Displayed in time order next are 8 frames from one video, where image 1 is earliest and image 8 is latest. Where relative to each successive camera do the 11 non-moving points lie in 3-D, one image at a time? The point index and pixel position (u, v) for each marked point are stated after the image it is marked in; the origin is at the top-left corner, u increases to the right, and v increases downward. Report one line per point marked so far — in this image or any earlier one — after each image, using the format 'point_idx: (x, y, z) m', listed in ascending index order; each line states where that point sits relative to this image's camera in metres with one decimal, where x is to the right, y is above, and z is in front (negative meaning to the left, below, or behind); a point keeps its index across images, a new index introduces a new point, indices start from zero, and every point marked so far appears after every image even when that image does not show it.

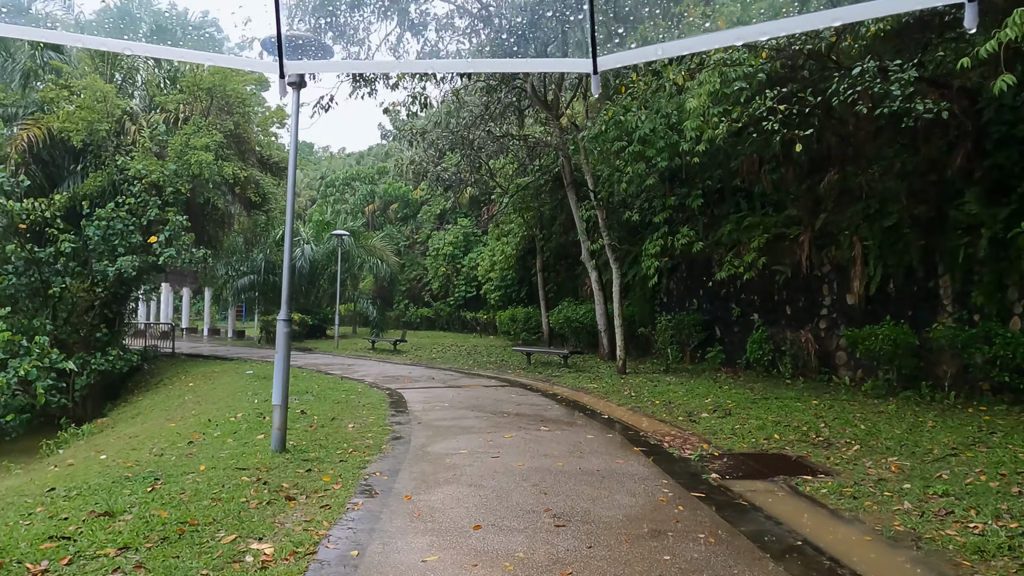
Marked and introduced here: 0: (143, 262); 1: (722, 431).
0: (-8.3, +0.6, +14.9) m
1: (+2.5, -1.7, +7.8) m
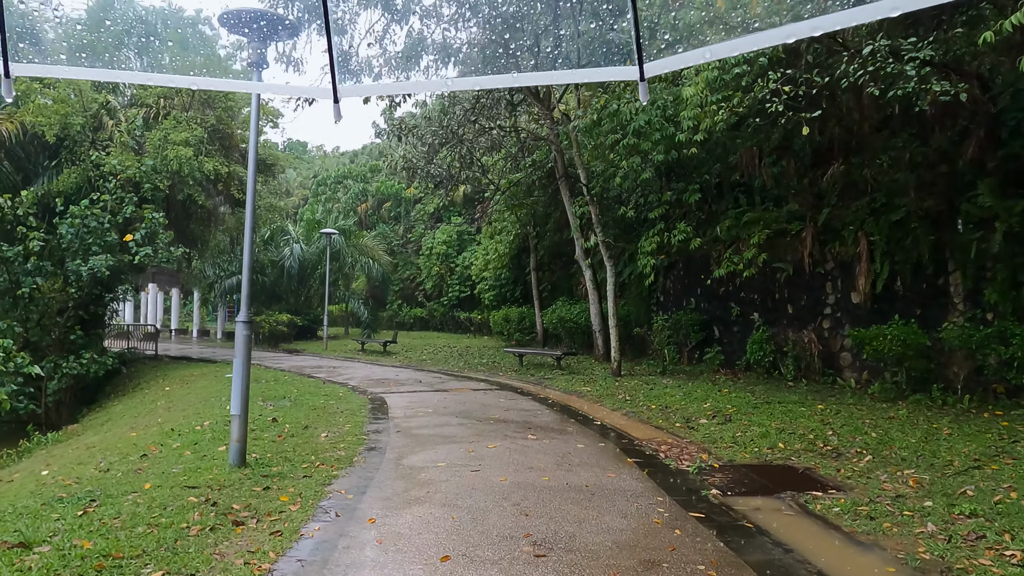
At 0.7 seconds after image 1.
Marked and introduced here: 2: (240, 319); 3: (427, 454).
0: (-8.5, +0.6, +14.4) m
1: (+2.3, -1.7, +7.3) m
2: (-2.4, -0.3, +5.9) m
3: (-0.8, -1.7, +6.6) m
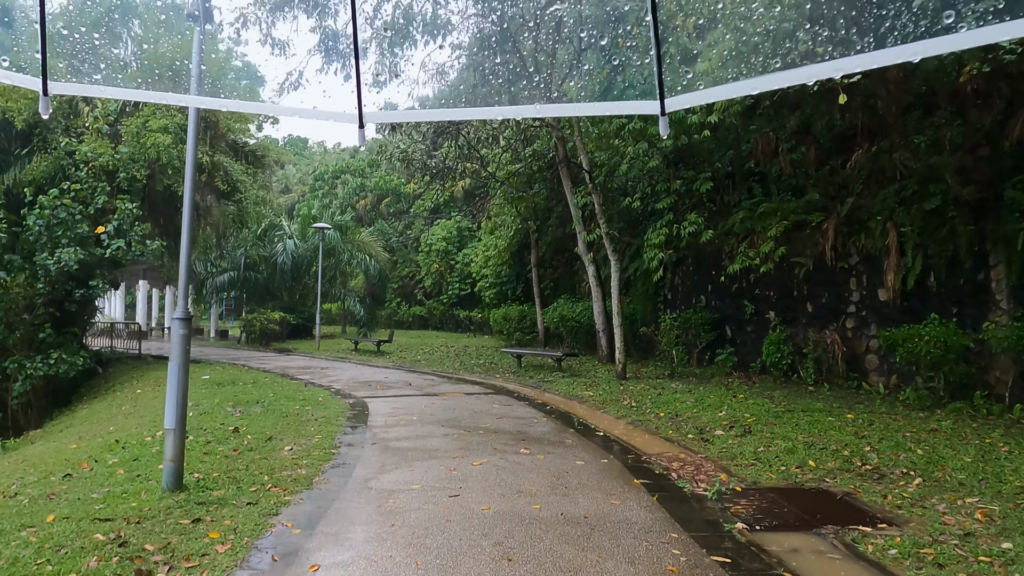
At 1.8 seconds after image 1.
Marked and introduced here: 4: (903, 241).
0: (-8.6, +0.7, +13.5) m
1: (+2.2, -1.6, +6.4) m
2: (-2.5, -0.2, +5.0) m
3: (-0.9, -1.6, +5.7) m
4: (+5.7, +0.7, +9.7) m
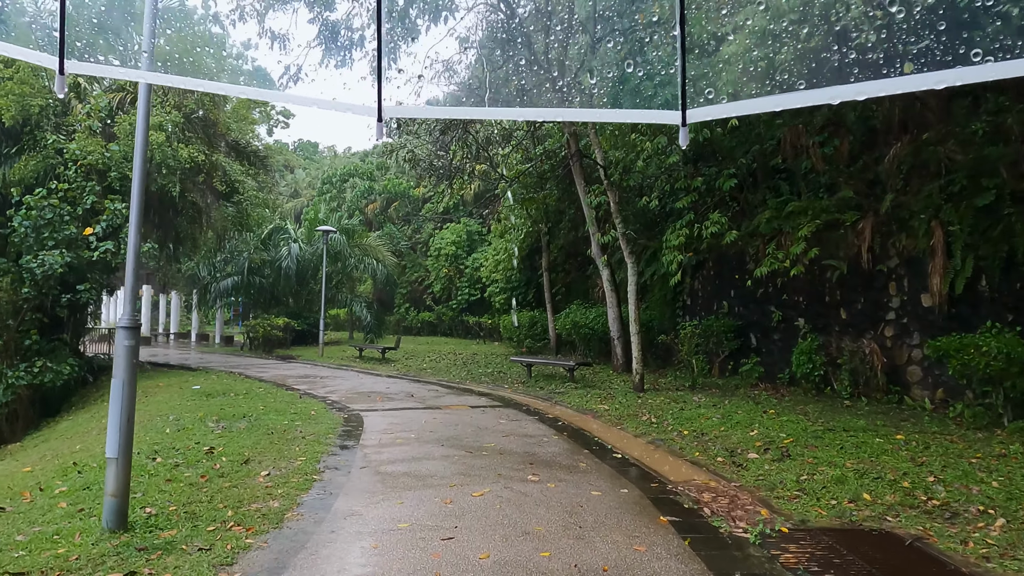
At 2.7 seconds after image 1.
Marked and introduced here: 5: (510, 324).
0: (-8.4, +0.6, +12.9) m
1: (+2.2, -1.6, +5.5) m
2: (-2.5, -0.2, +4.2) m
3: (-0.9, -1.6, +4.9) m
4: (+5.8, +0.6, +8.8) m
5: (-0.1, -1.1, +19.5) m
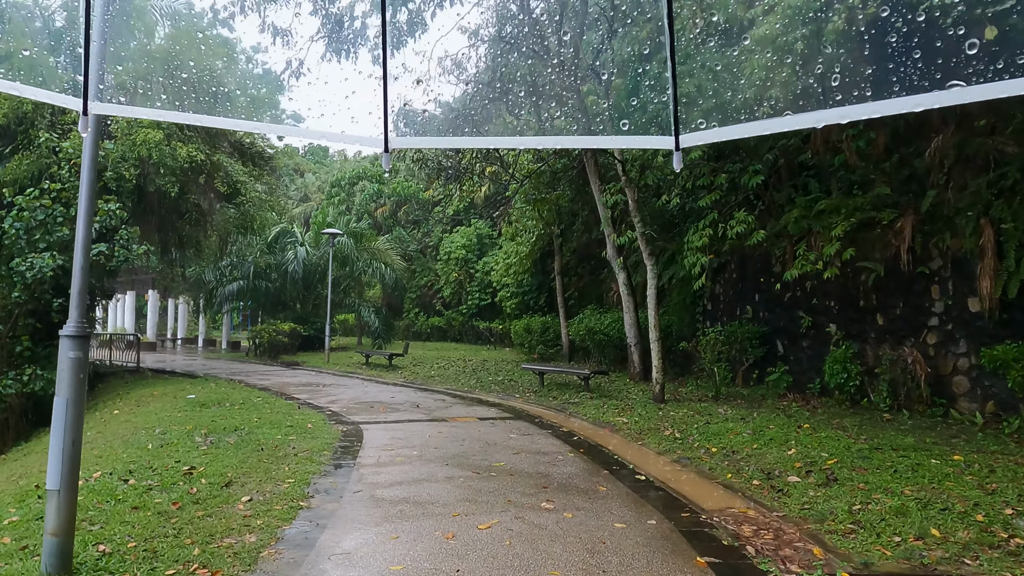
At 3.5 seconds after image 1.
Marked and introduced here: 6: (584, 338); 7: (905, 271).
0: (-8.2, +0.5, +12.4) m
1: (+2.3, -1.7, +4.8) m
2: (-2.4, -0.2, +3.6) m
3: (-0.8, -1.6, +4.3) m
4: (+5.9, +0.6, +8.0) m
5: (+0.3, -1.2, +18.9) m
6: (+1.7, -1.1, +15.2) m
7: (+5.5, +0.3, +9.4) m
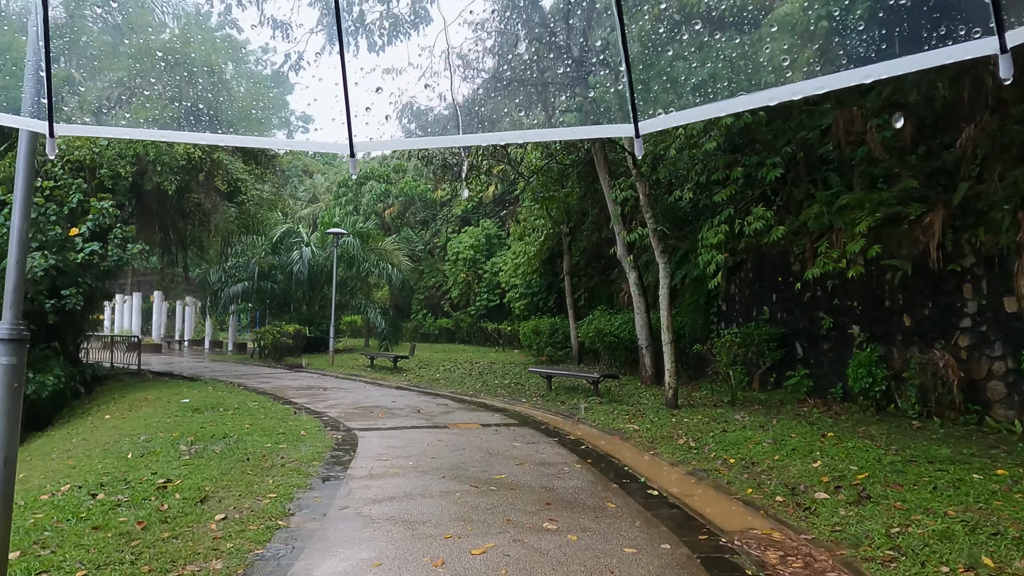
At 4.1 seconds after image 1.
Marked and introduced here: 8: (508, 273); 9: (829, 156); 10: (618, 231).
0: (-8.1, +0.5, +12.0) m
1: (+2.3, -1.6, +4.3) m
2: (-2.5, -0.2, +3.2) m
3: (-0.9, -1.6, +3.8) m
4: (+5.9, +0.6, +7.5) m
5: (+0.5, -1.2, +18.4) m
6: (+1.8, -1.1, +14.7) m
7: (+5.6, +0.3, +8.8) m
8: (-0.1, +0.4, +19.7) m
9: (+5.0, +2.1, +10.5) m
10: (+1.9, +1.0, +12.0) m
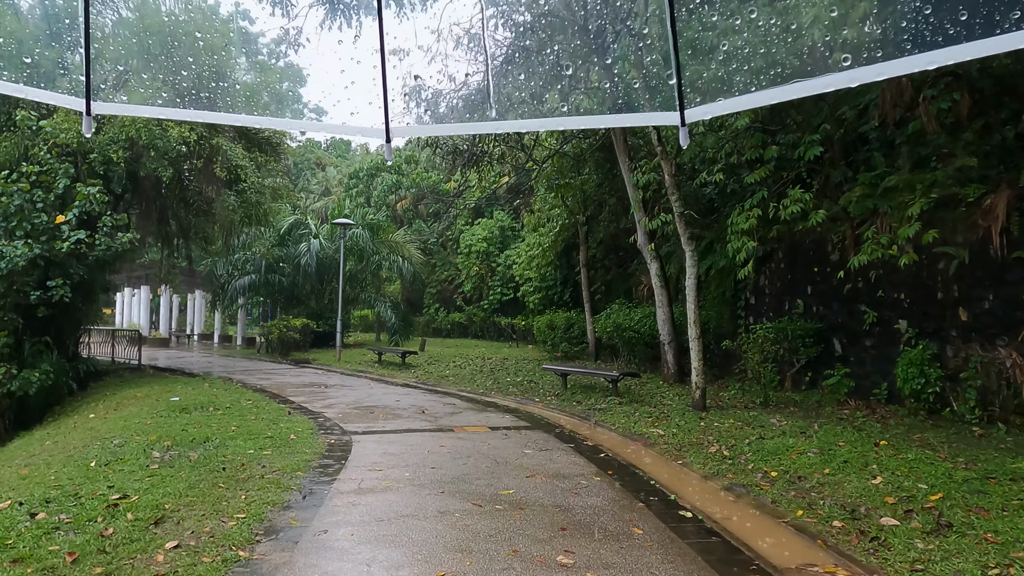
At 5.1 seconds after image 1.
0: (-7.8, +0.6, +11.4) m
1: (+2.3, -1.6, +3.5) m
2: (-2.5, -0.1, +2.4) m
3: (-0.8, -1.5, +3.0) m
4: (+6.1, +0.7, +6.5) m
5: (+0.8, -1.0, +17.6) m
6: (+2.1, -1.0, +13.9) m
7: (+5.7, +0.4, +7.9) m
8: (+0.3, +0.6, +18.9) m
9: (+5.2, +2.2, +9.5) m
10: (+2.1, +1.2, +11.1) m
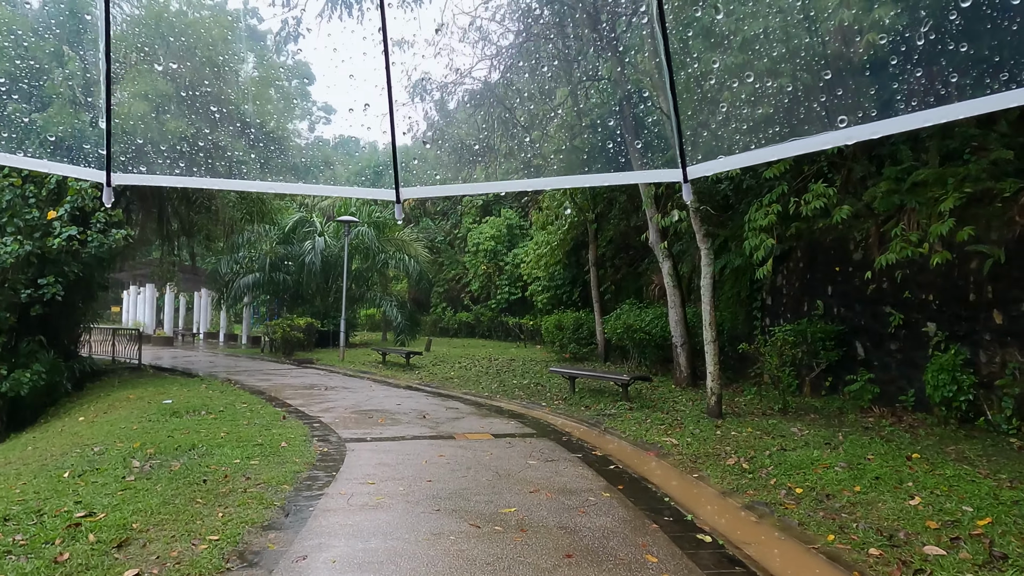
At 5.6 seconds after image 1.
0: (-7.7, +0.7, +11.1) m
1: (+2.3, -1.6, +3.0) m
2: (-2.5, -0.1, +2.0) m
3: (-0.8, -1.5, +2.6) m
4: (+6.1, +0.7, +6.0) m
5: (+1.0, -1.0, +17.1) m
6: (+2.2, -1.0, +13.4) m
7: (+5.8, +0.4, +7.4) m
8: (+0.5, +0.7, +18.4) m
9: (+5.2, +2.2, +9.0) m
10: (+2.2, +1.2, +10.6) m
